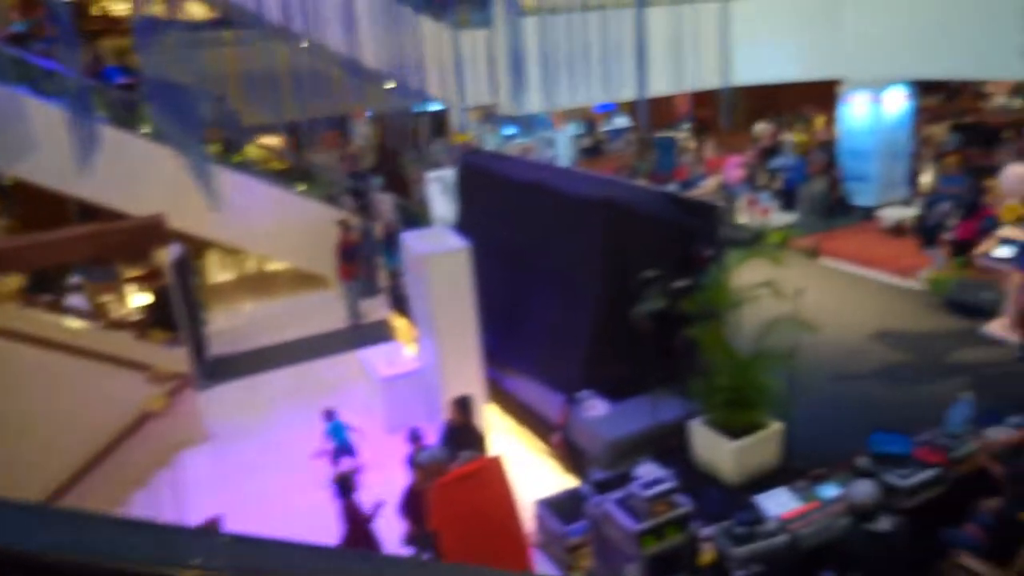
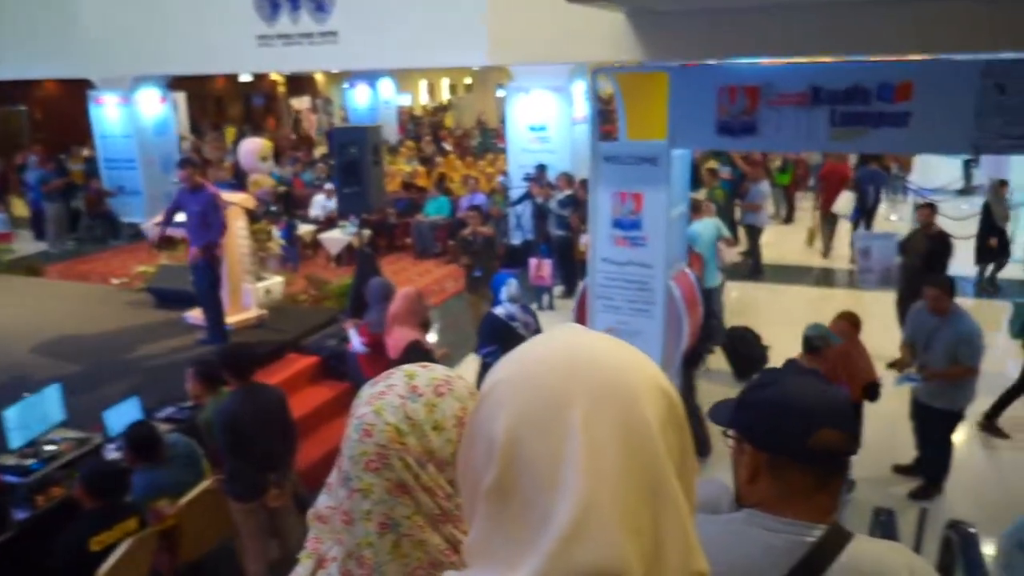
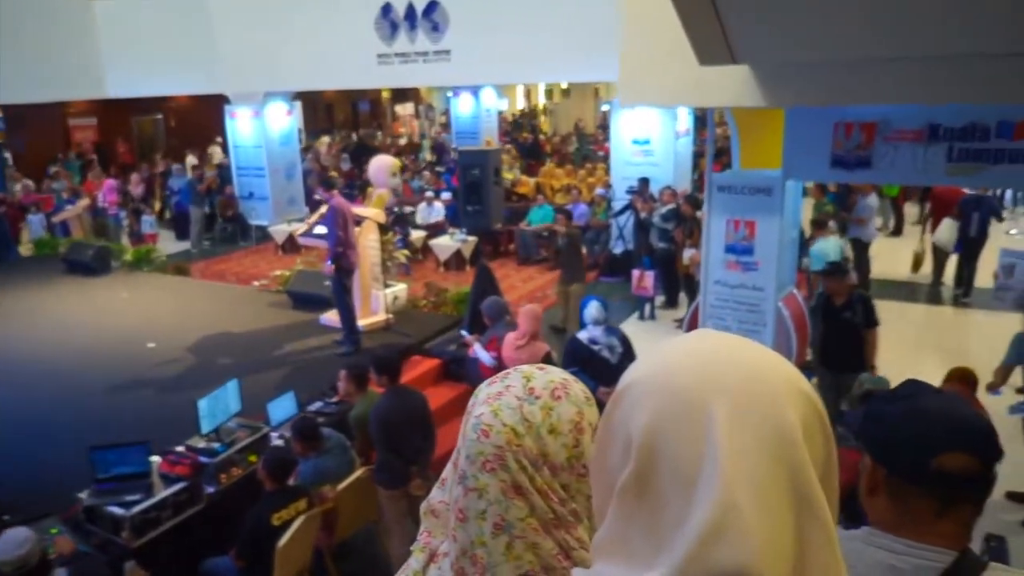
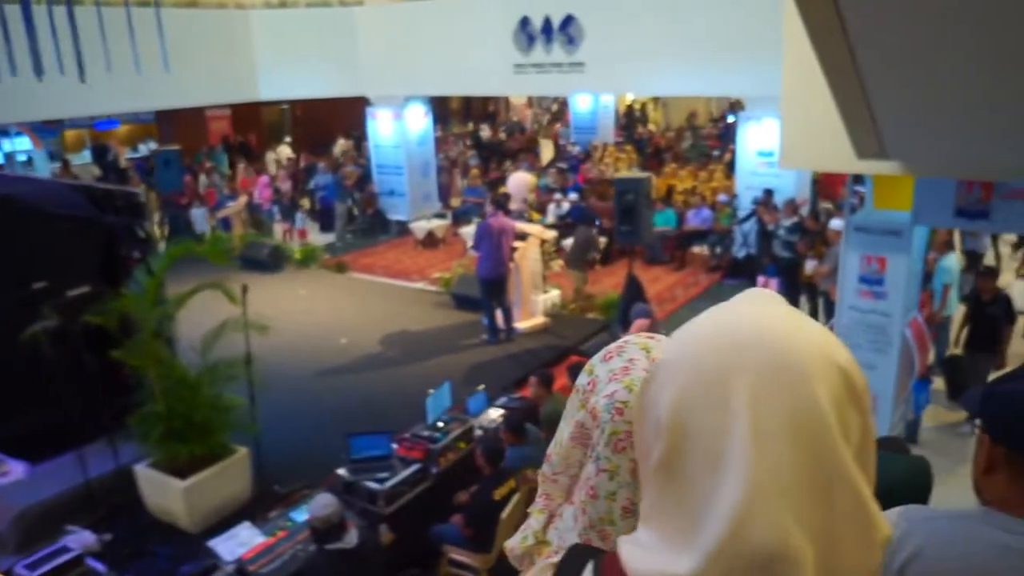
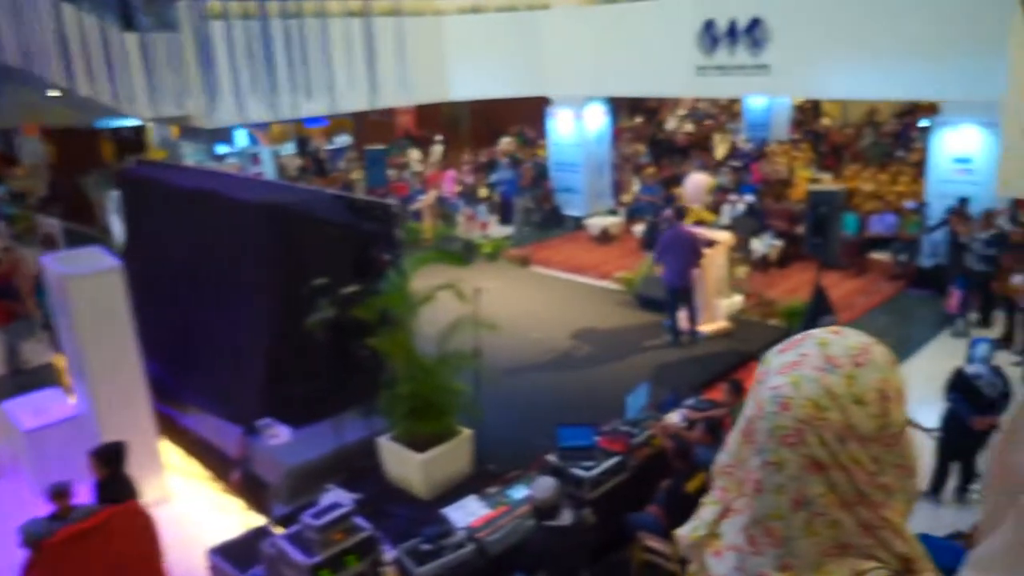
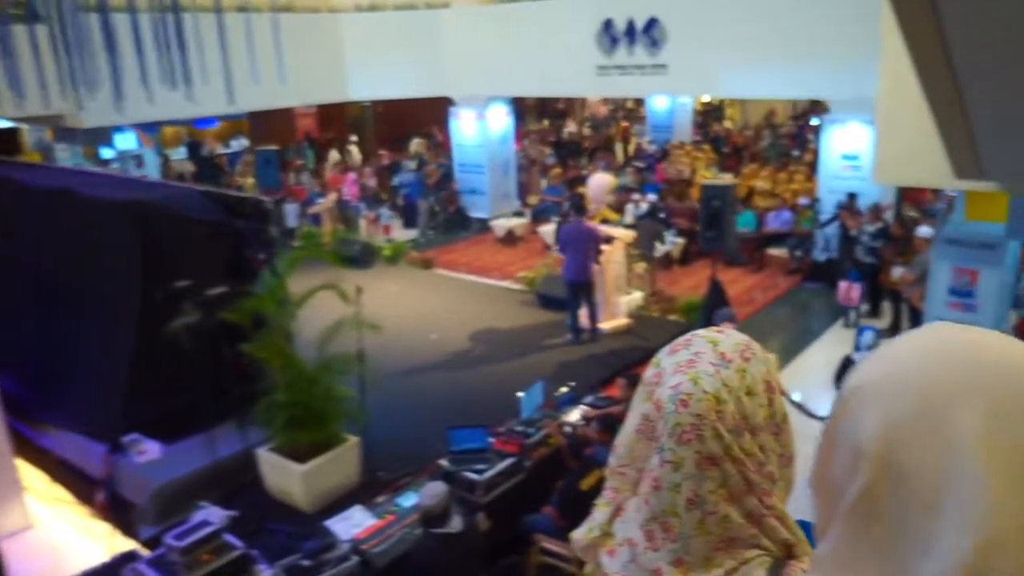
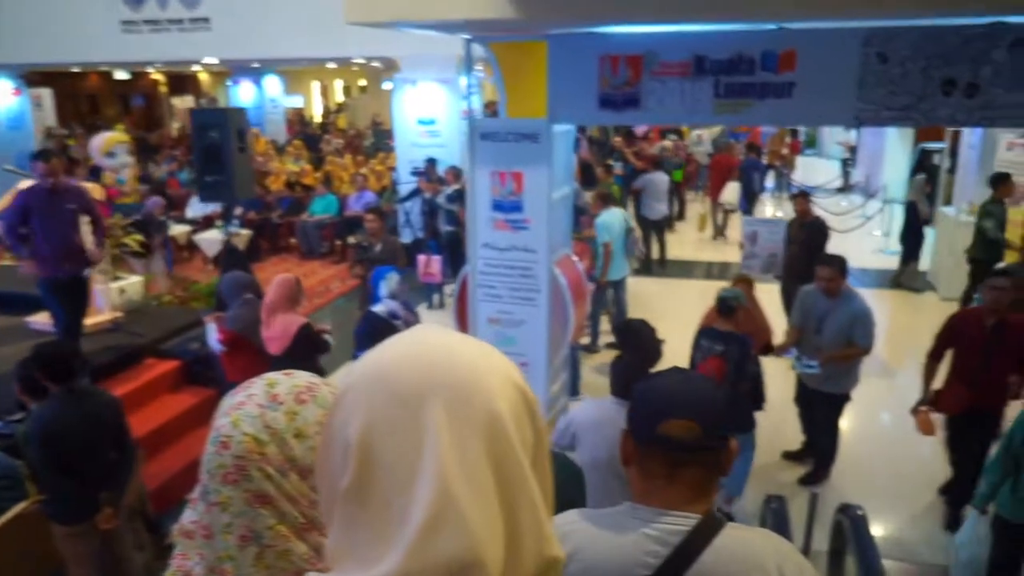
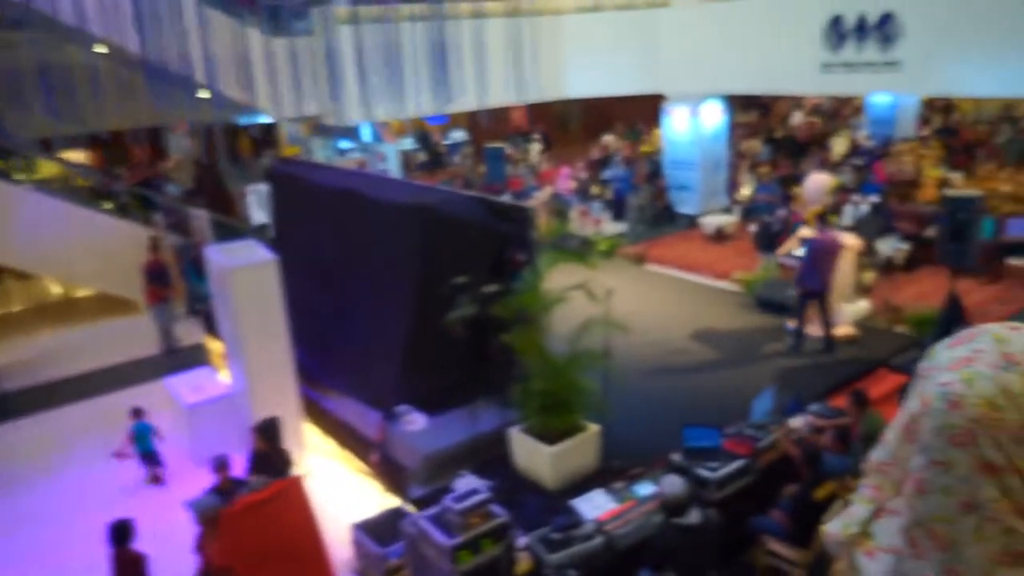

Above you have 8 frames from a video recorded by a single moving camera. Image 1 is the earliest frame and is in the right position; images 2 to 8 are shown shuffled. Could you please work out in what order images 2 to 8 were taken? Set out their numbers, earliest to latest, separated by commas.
8, 5, 6, 4, 3, 2, 7
